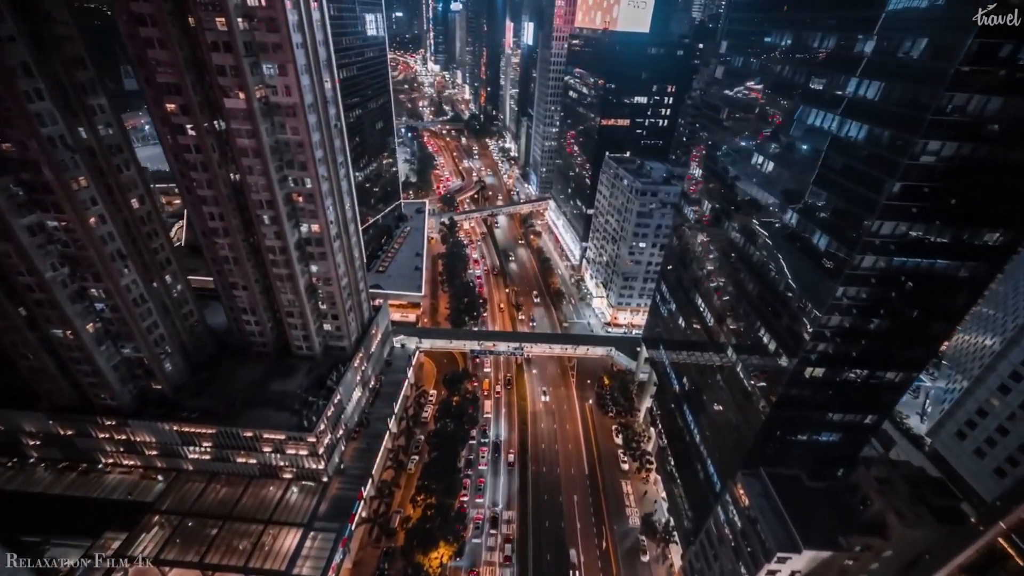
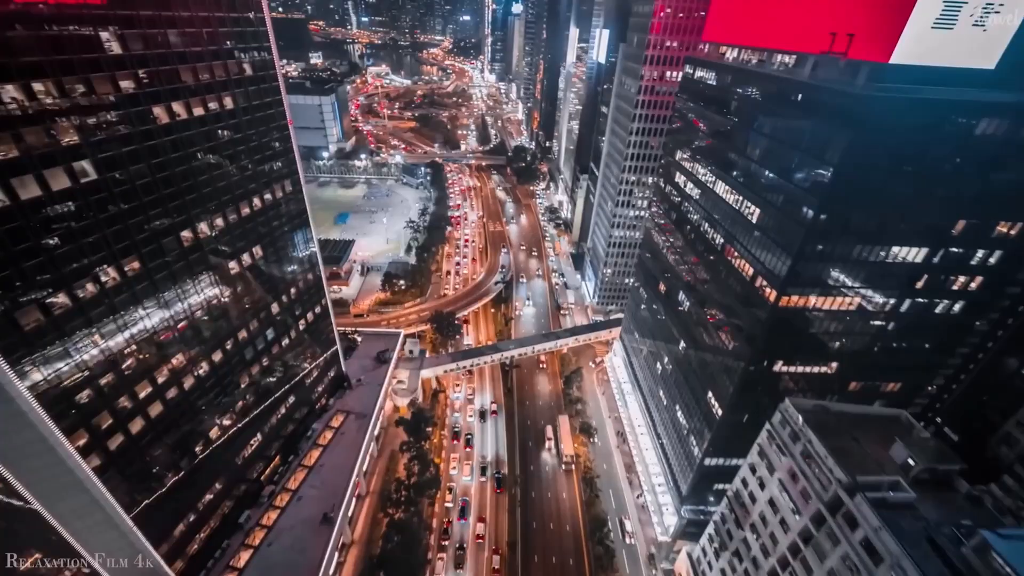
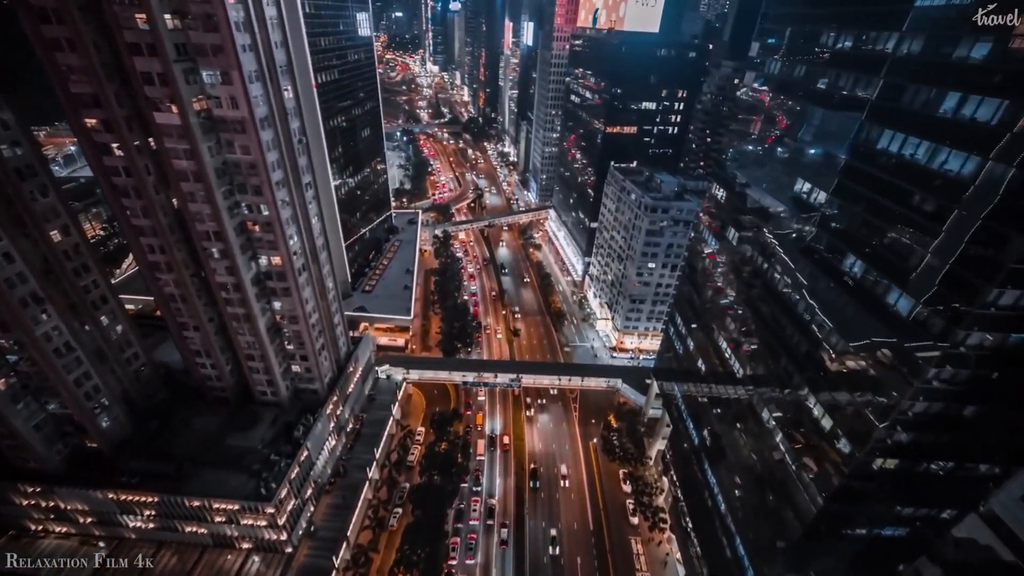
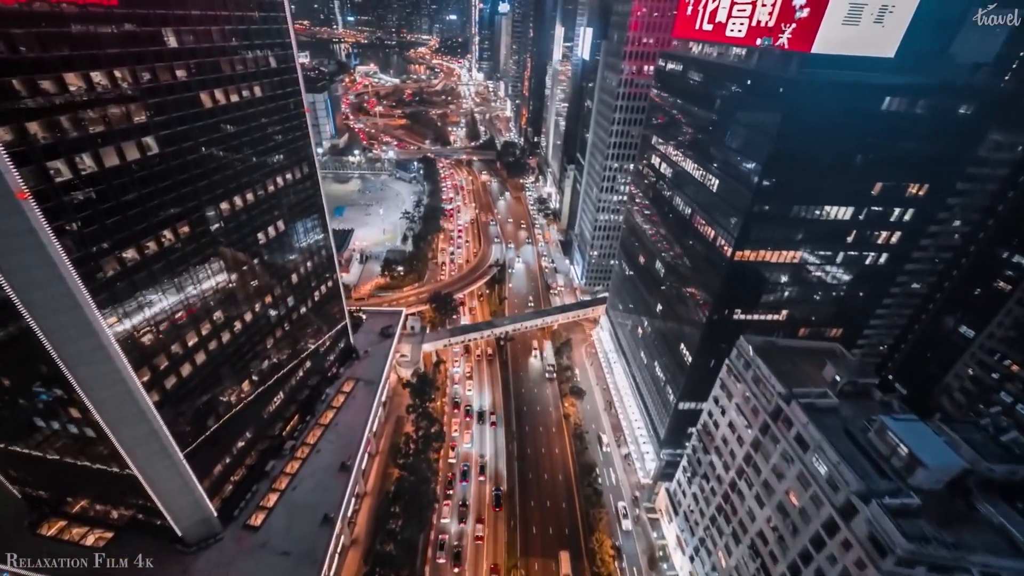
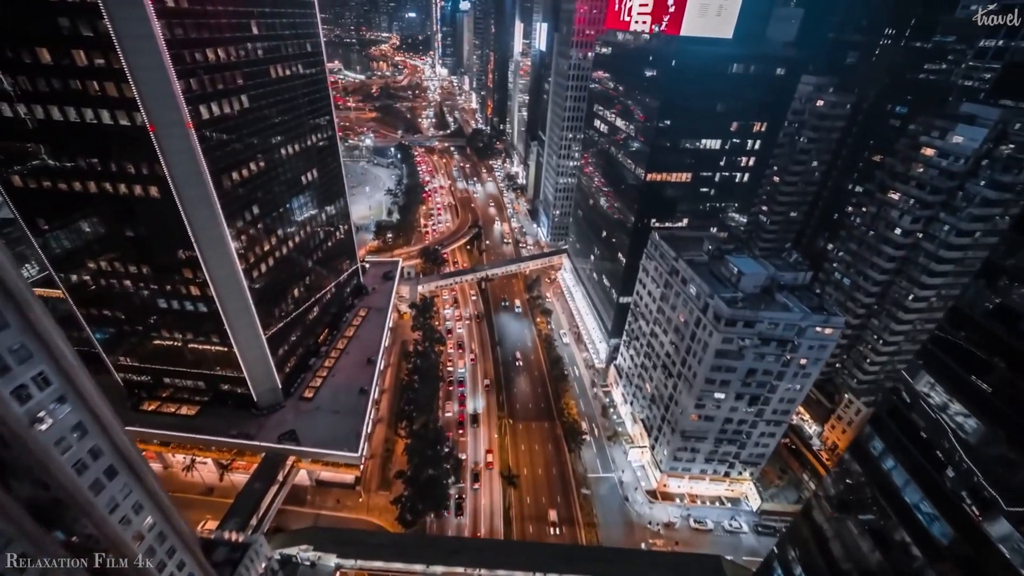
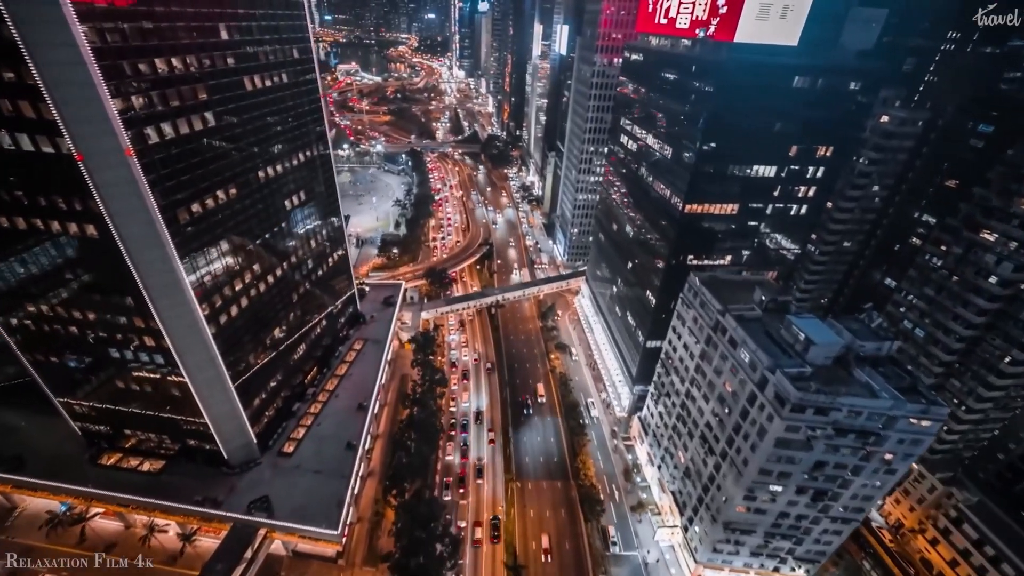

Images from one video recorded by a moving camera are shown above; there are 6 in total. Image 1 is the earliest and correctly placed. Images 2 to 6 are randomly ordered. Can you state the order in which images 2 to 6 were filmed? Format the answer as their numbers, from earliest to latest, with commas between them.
3, 5, 6, 4, 2
